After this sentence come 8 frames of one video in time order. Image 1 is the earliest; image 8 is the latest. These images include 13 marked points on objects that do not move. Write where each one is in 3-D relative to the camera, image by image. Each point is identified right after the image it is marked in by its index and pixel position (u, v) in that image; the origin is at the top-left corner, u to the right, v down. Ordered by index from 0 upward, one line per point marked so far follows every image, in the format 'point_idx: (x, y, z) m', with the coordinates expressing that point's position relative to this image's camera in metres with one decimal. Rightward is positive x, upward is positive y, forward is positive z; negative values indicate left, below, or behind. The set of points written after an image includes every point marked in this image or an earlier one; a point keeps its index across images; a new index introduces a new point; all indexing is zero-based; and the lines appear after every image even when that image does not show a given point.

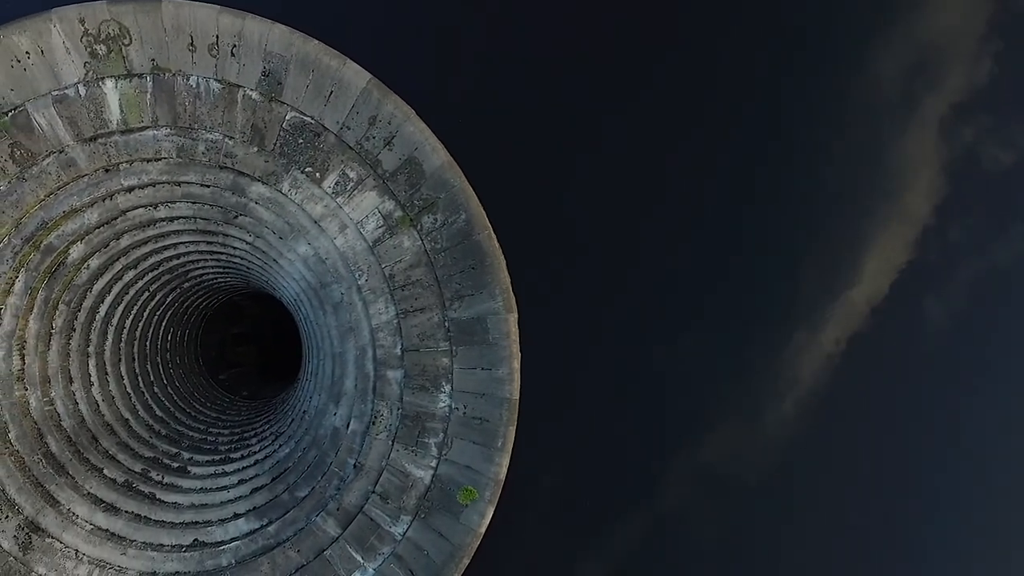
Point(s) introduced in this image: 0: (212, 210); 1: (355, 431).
0: (-4.5, +1.2, +11.4) m
1: (-2.2, -2.1, +11.0) m
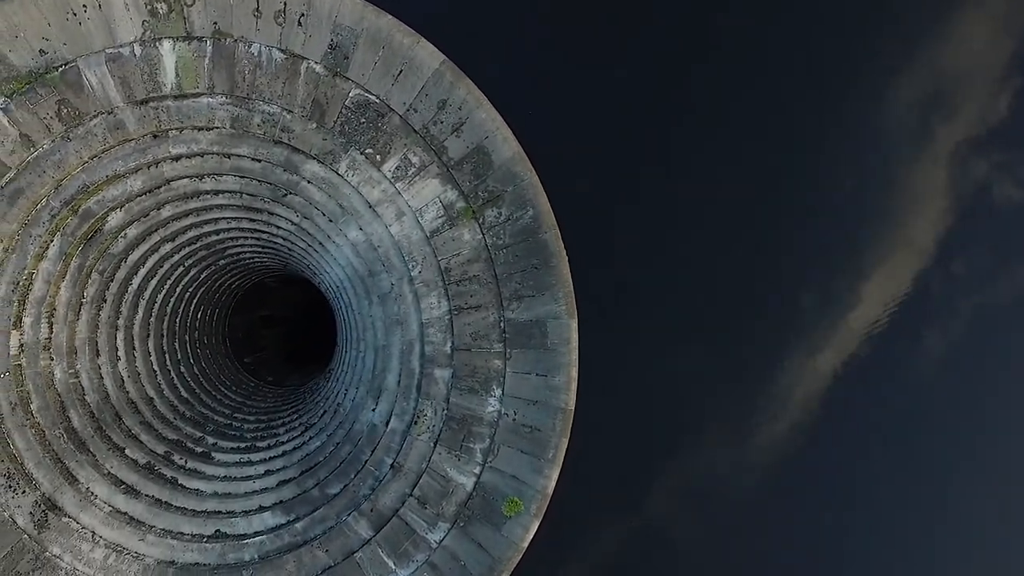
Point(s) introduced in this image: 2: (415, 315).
0: (-3.6, +1.5, +10.8) m
1: (-1.6, -1.9, +10.5) m
2: (-1.3, -0.4, +10.4) m
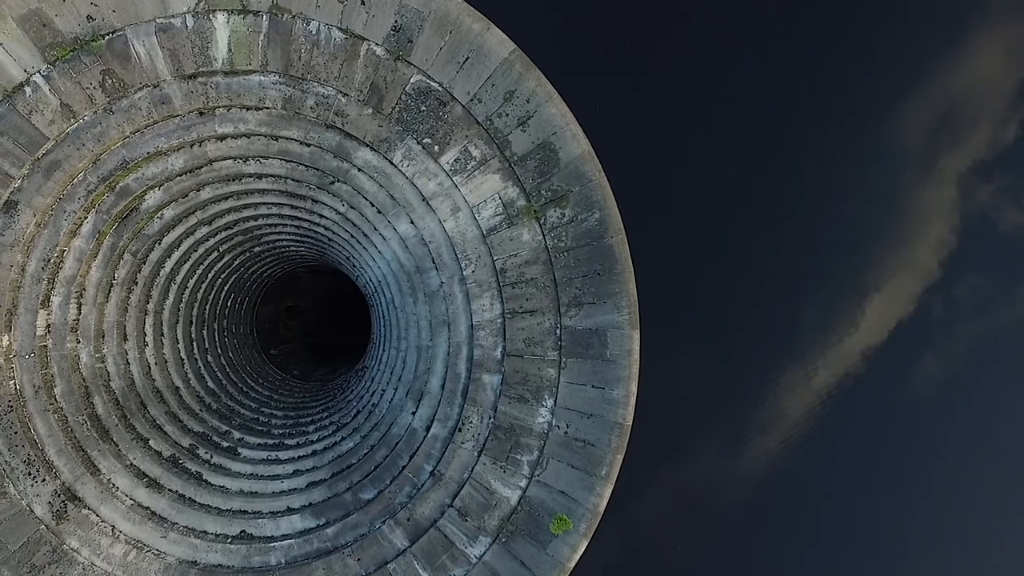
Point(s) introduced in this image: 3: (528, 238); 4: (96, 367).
0: (-2.7, +1.6, +10.3) m
1: (-1.0, -1.9, +9.9) m
2: (-0.6, -0.4, +9.9) m
3: (+0.2, +0.6, +9.5) m
4: (-5.7, -1.1, +10.6) m
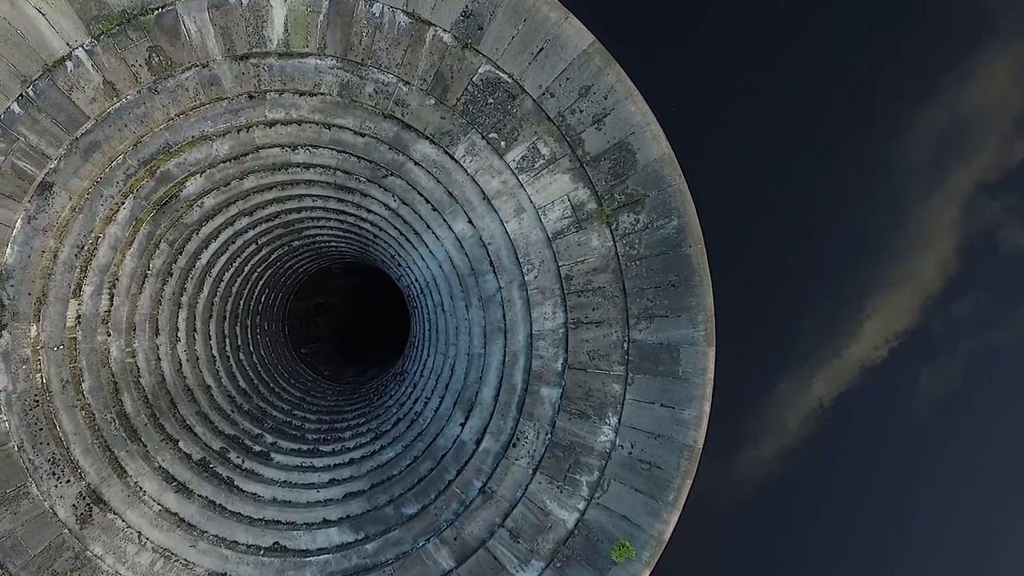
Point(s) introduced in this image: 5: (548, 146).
0: (-1.9, +1.6, +9.7) m
1: (-0.3, -2.0, +9.3) m
2: (+0.1, -0.4, +9.2) m
3: (+1.0, +0.5, +8.8) m
4: (-5.0, -1.0, +10.0) m
5: (+0.4, +1.6, +8.9) m
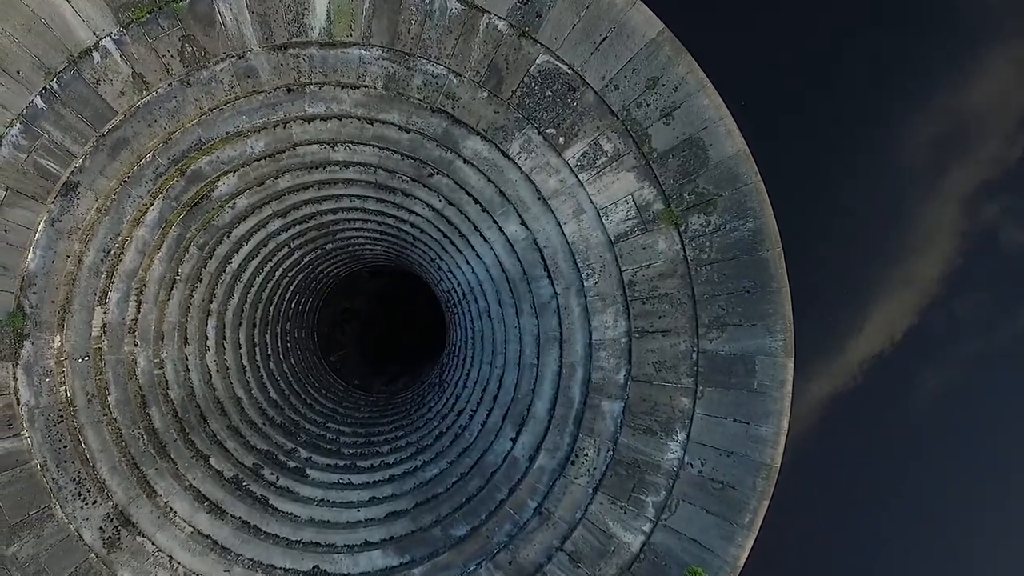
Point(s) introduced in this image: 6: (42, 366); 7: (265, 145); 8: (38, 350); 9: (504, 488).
0: (-1.3, +1.5, +9.1) m
1: (+0.4, -2.0, +8.7) m
2: (+0.8, -0.5, +8.6) m
3: (+1.6, +0.4, +8.2) m
4: (-4.4, -1.1, +9.4) m
5: (+1.1, +1.6, +8.3) m
6: (-5.4, -0.9, +8.8) m
7: (-2.9, +1.7, +9.0) m
8: (-5.4, -0.7, +8.8) m
9: (-0.1, -2.3, +9.0) m
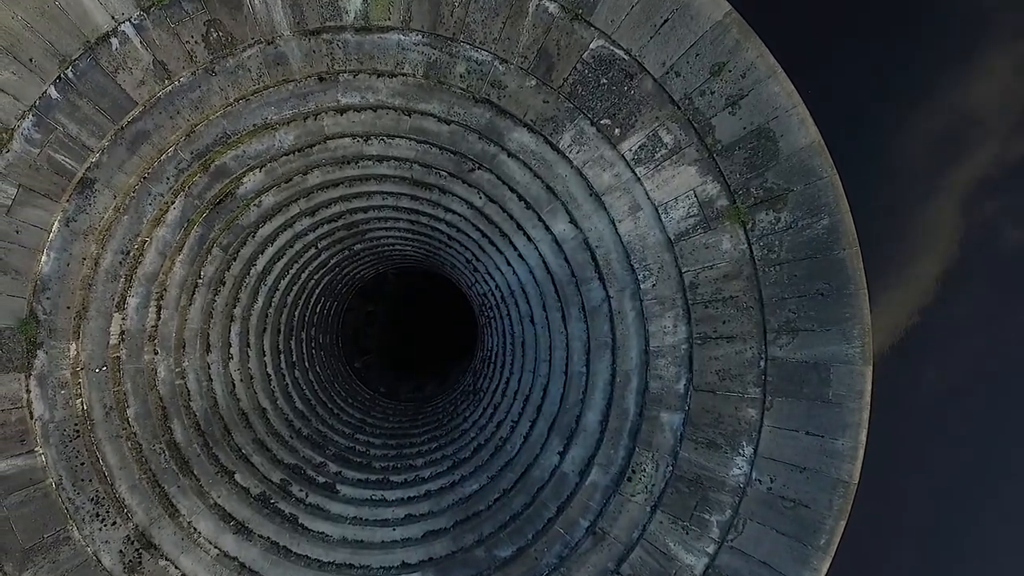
0: (-0.8, +1.5, +8.5) m
1: (+0.9, -2.1, +8.1) m
2: (+1.3, -0.5, +8.0) m
3: (+2.2, +0.4, +7.6) m
4: (-3.8, -1.1, +8.8) m
5: (+1.6, +1.5, +7.6) m
6: (-4.9, -1.0, +8.2) m
7: (-2.4, +1.6, +8.4) m
8: (-4.9, -0.8, +8.2) m
9: (+0.4, -2.4, +8.4) m
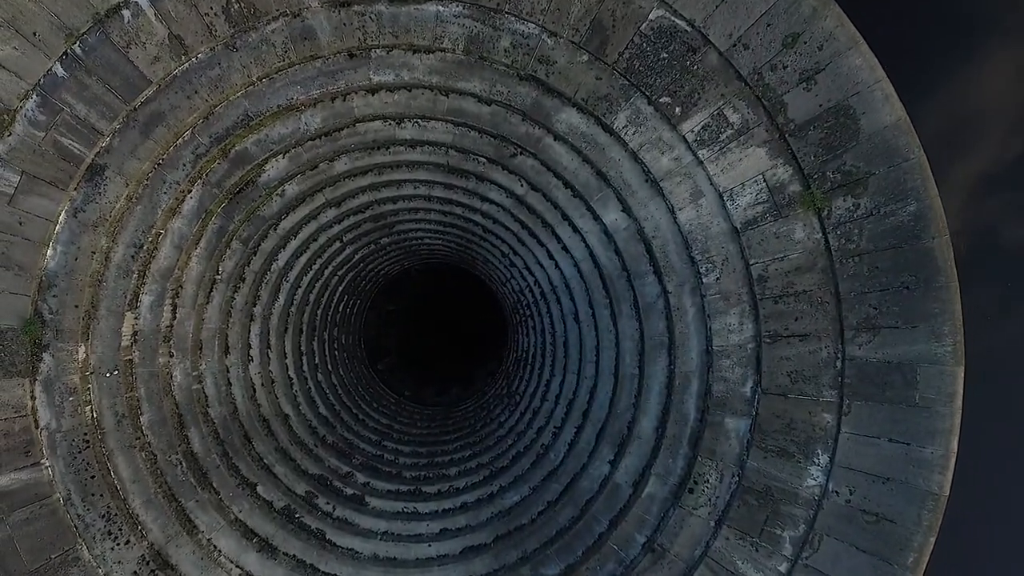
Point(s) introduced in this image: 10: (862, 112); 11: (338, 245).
0: (-0.3, +1.5, +7.8) m
1: (+1.4, -2.0, +7.4) m
2: (+1.8, -0.5, +7.4) m
3: (+2.6, +0.5, +7.0) m
4: (-3.4, -1.1, +8.1) m
5: (+2.0, +1.6, +7.0) m
6: (-4.4, -0.9, +7.5) m
7: (-1.9, +1.7, +7.7) m
8: (-4.4, -0.7, +7.5) m
9: (+0.9, -2.3, +7.7) m
10: (+3.0, +1.5, +6.7) m
11: (-2.1, +0.5, +9.2) m
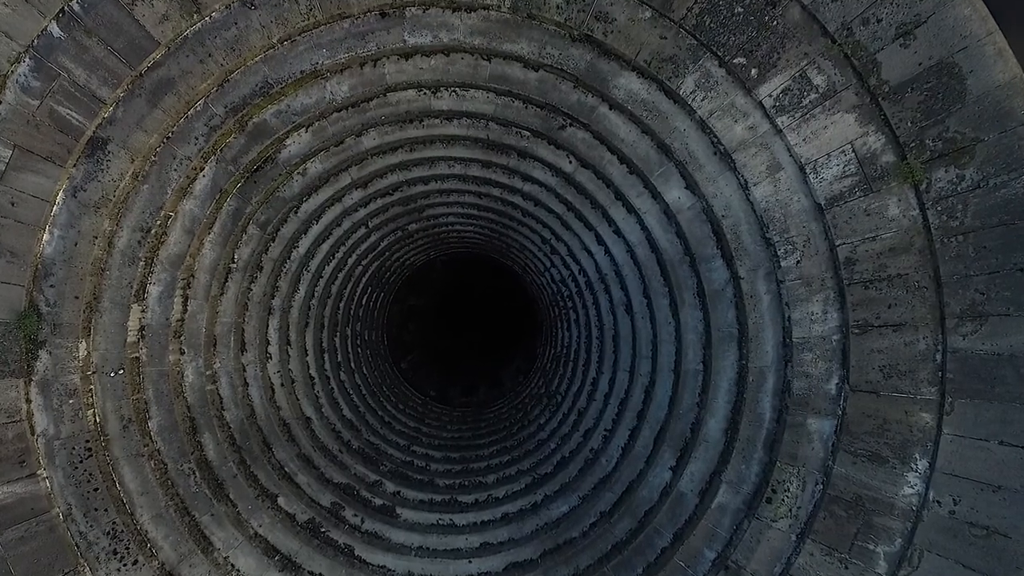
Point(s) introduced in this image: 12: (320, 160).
0: (+0.2, +1.6, +7.0) m
1: (+1.9, -1.9, +6.6) m
2: (+2.3, -0.4, +6.6) m
3: (+3.1, +0.6, +6.2) m
4: (-2.9, -1.0, +7.3) m
5: (+2.5, +1.7, +6.2) m
6: (-3.9, -0.8, +6.7) m
7: (-1.5, +1.8, +6.9) m
8: (-3.9, -0.7, +6.7) m
9: (+1.4, -2.2, +6.9) m
10: (+3.5, +1.7, +5.9) m
11: (-1.6, +0.6, +8.4) m
12: (-1.8, +1.2, +7.4) m
